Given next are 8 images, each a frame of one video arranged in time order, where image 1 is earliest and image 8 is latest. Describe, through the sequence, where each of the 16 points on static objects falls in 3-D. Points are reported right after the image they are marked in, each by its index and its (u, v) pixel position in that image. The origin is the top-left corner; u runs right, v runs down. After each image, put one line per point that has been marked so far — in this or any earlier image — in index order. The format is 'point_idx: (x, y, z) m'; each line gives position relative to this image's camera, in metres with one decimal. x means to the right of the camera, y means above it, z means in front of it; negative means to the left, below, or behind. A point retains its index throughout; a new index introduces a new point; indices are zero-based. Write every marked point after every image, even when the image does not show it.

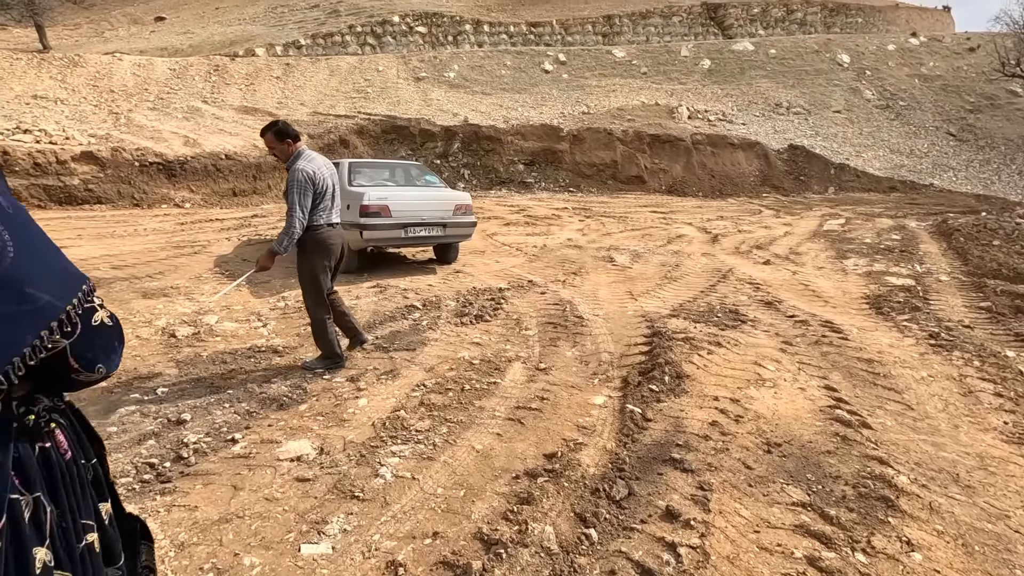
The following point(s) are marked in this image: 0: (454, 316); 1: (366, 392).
0: (-0.6, -0.3, +5.9) m
1: (-1.1, -0.8, +4.0) m
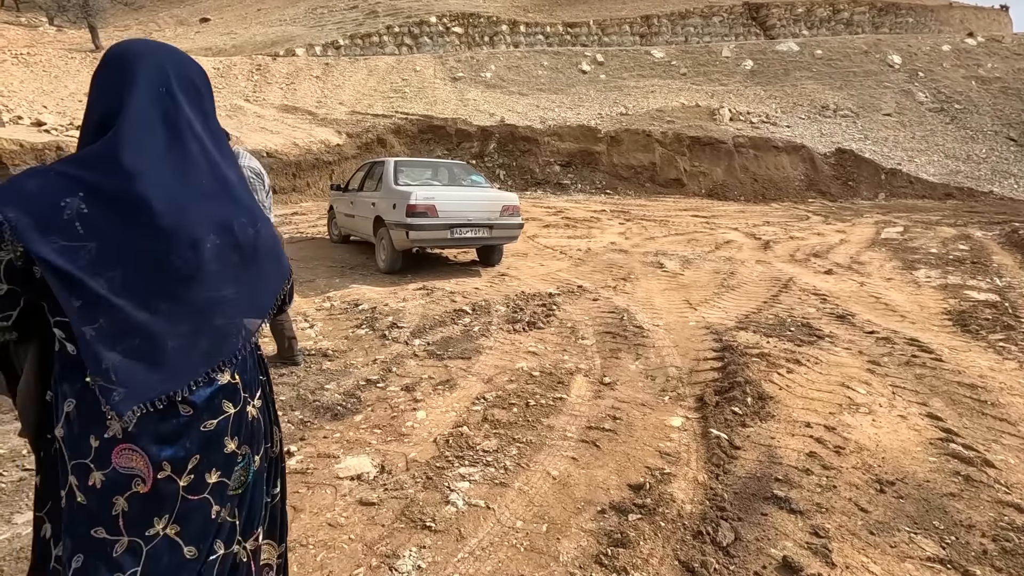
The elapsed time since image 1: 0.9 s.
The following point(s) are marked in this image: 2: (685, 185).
0: (-0.1, -0.4, +5.7) m
1: (-0.6, -0.8, +3.8) m
2: (+6.1, +3.7, +19.5) m
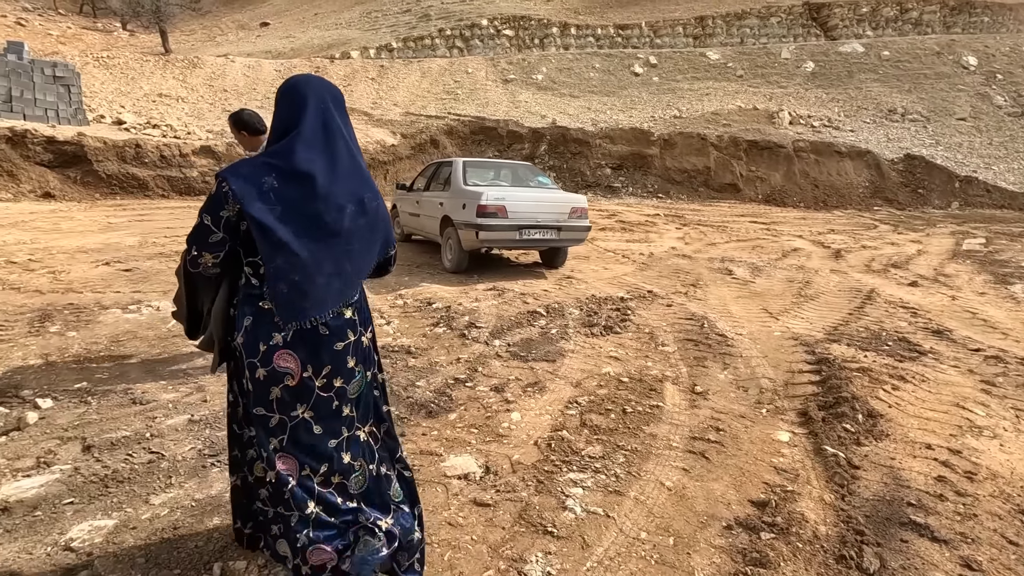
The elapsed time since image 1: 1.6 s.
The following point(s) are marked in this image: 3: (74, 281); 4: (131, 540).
0: (+0.7, -0.4, +5.6) m
1: (0.0, -0.8, +3.8) m
2: (+8.0, +3.5, +19.0) m
3: (-5.5, +0.1, +6.8) m
4: (-1.6, -1.1, +2.2) m
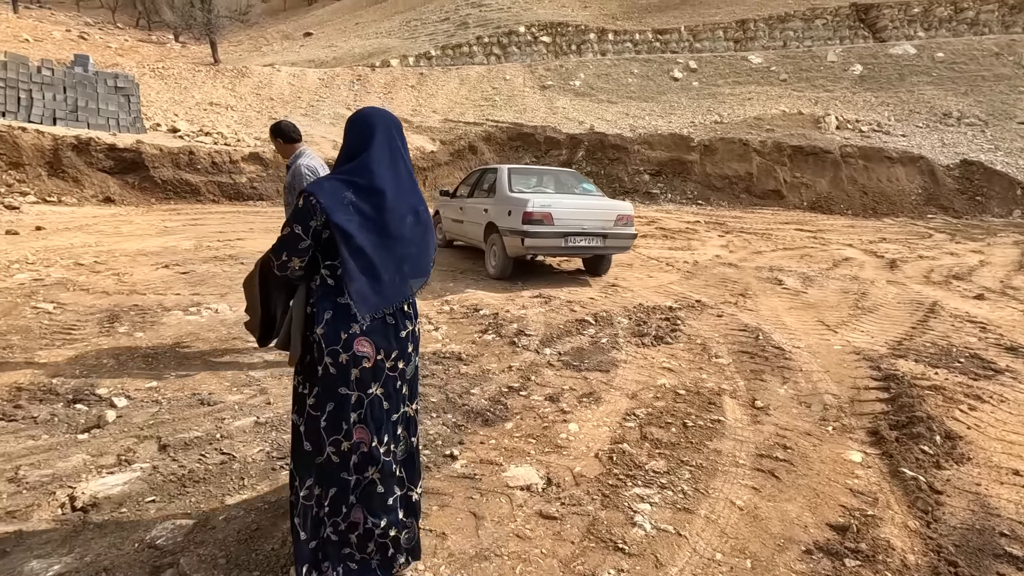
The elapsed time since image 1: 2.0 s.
0: (+1.2, -0.5, +5.5) m
1: (+0.4, -0.9, +3.7) m
2: (+9.3, +3.1, +18.5) m
3: (-5.0, +0.1, +7.1) m
4: (-1.3, -1.1, +2.3) m
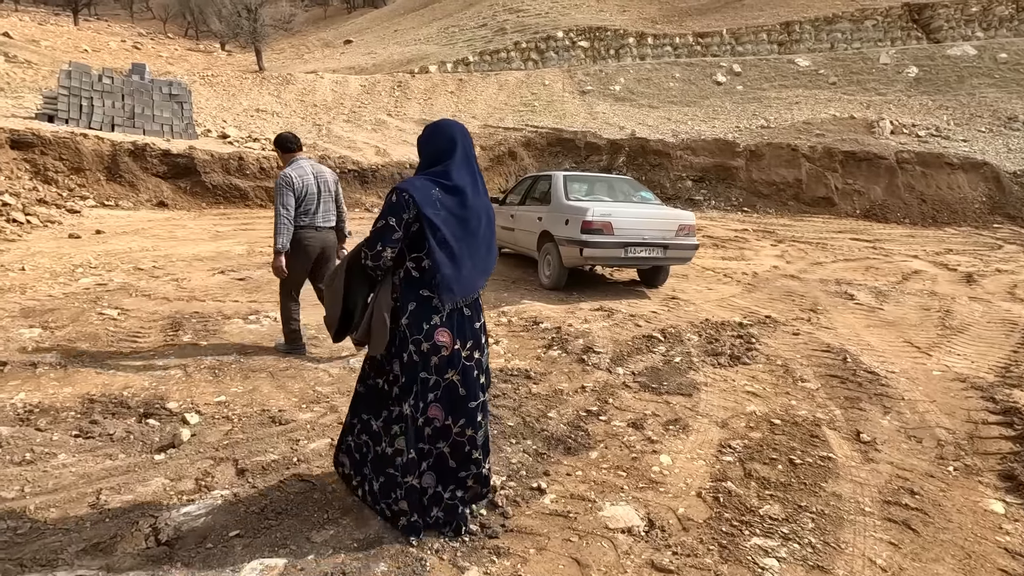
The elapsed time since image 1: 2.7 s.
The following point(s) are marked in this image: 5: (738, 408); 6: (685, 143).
0: (+1.9, -0.6, +5.2) m
1: (+1.0, -1.0, +3.4) m
2: (+10.7, +2.7, +17.7) m
3: (-4.2, 0.0, +7.1) m
4: (-0.8, -1.2, +2.1) m
5: (+1.7, -0.9, +4.0) m
6: (+6.4, +5.3, +19.6) m
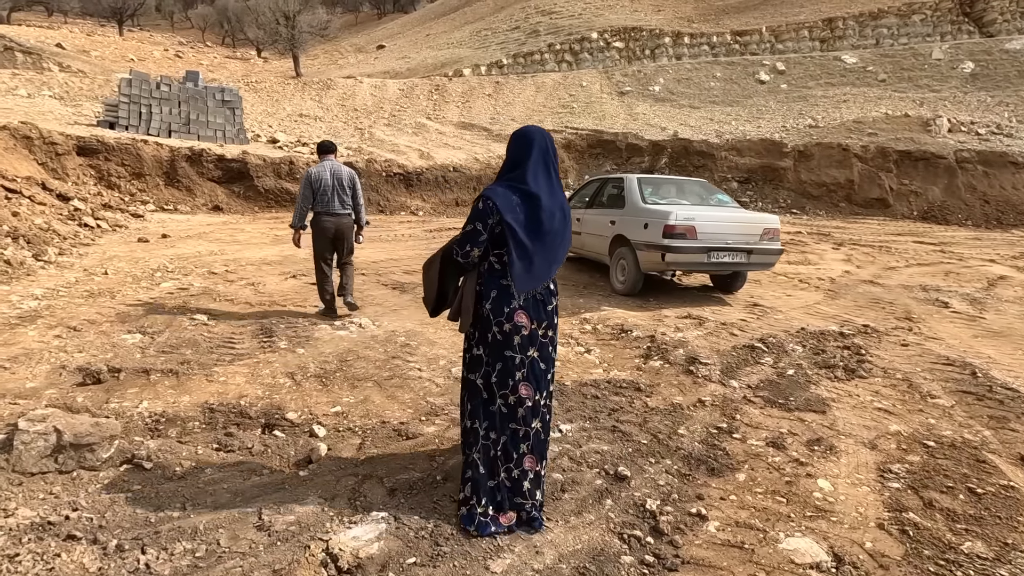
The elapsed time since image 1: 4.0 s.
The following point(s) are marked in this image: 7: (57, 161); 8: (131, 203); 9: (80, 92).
0: (+2.8, -0.7, +4.9) m
1: (+1.8, -1.1, +3.2) m
2: (+12.3, +2.6, +17.0) m
3: (-3.2, -0.1, +7.1) m
4: (-0.1, -1.2, +2.0) m
5: (+2.5, -1.0, +3.7) m
6: (+8.0, +5.1, +19.1) m
7: (-10.5, +2.9, +12.3) m
8: (-9.1, +2.0, +12.8) m
9: (-15.7, +7.1, +19.4) m
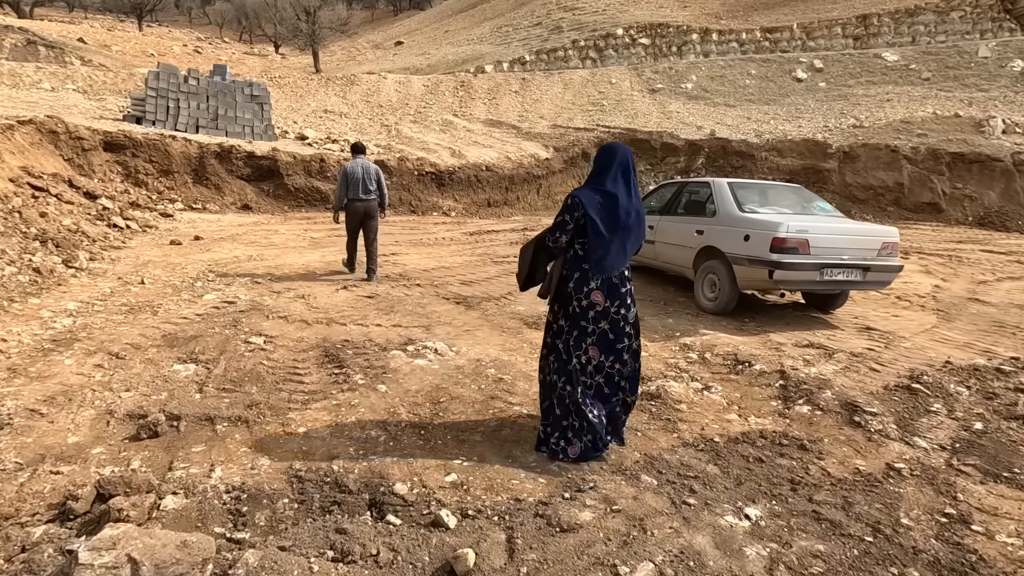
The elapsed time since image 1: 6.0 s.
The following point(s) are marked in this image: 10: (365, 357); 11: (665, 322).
0: (+3.7, -1.0, +4.1) m
1: (+2.7, -1.3, +2.4) m
2: (+13.5, +2.2, +15.9) m
3: (-2.2, -0.2, +6.4) m
4: (+0.8, -1.5, +1.2) m
5: (+3.4, -1.2, +2.9) m
6: (+9.3, +4.9, +18.1) m
7: (-9.3, +2.9, +11.7) m
8: (-8.0, +2.0, +12.2) m
9: (-14.3, +7.1, +18.9) m
10: (-1.3, -0.6, +4.8) m
11: (+1.9, -0.4, +6.4) m
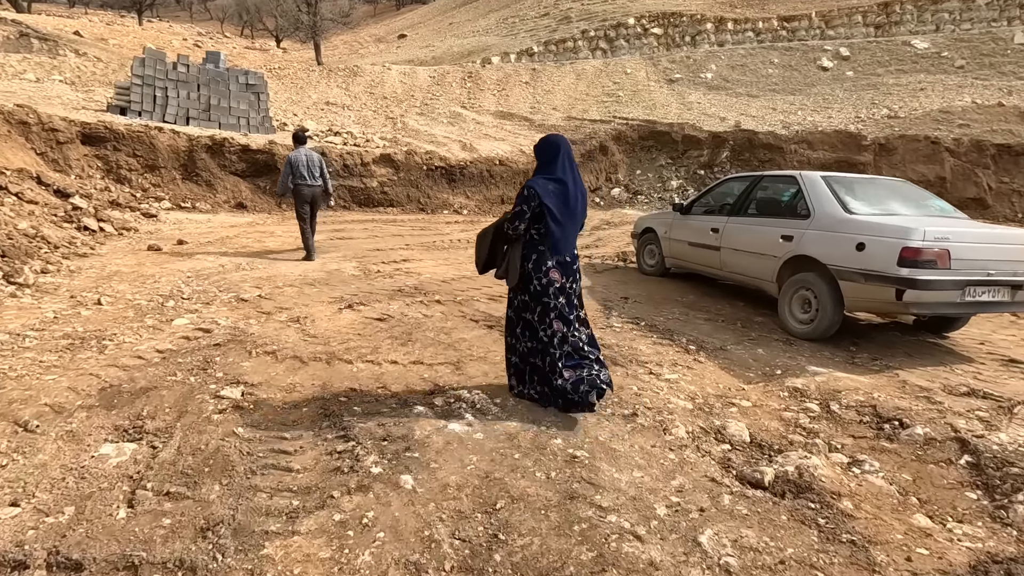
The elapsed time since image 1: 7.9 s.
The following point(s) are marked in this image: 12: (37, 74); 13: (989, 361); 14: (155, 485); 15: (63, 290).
0: (+4.2, -1.2, +2.7) m
1: (+3.1, -1.6, +1.0) m
2: (+14.0, +2.1, +14.5) m
3: (-1.7, -0.5, +5.0) m
4: (+1.2, -1.7, -0.2) m
5: (+3.9, -1.5, +1.5) m
6: (+9.8, +4.8, +16.6) m
7: (-8.9, +2.7, +10.4) m
8: (-7.5, +1.8, +10.8) m
9: (-13.8, +7.0, +17.6) m
10: (-0.9, -0.9, +3.5) m
11: (+2.3, -0.6, +5.1) m
12: (-14.7, +6.6, +16.4) m
13: (+4.6, -0.7, +5.1) m
14: (-1.7, -0.9, +2.6) m
15: (-5.0, 0.0, +6.0) m
